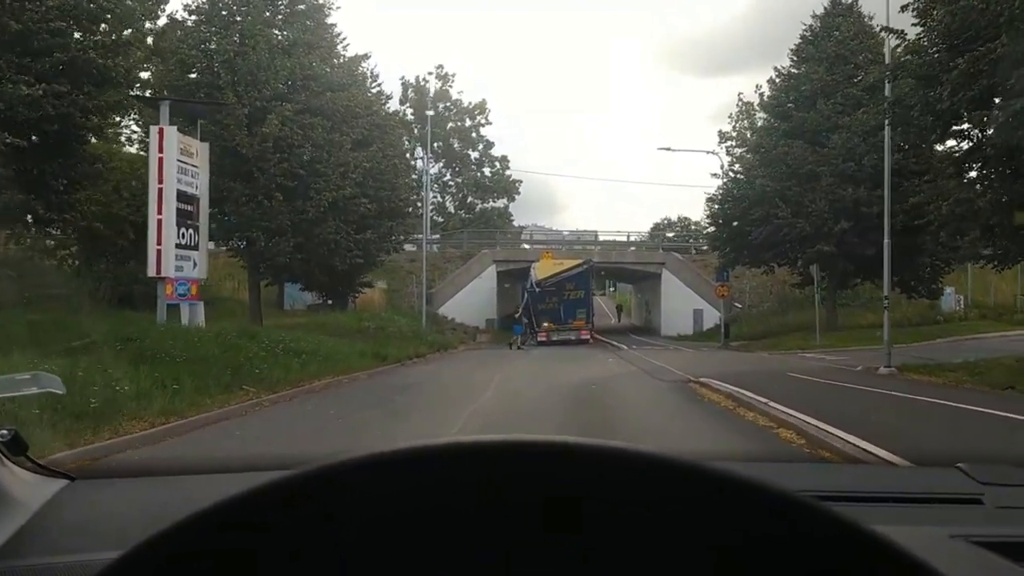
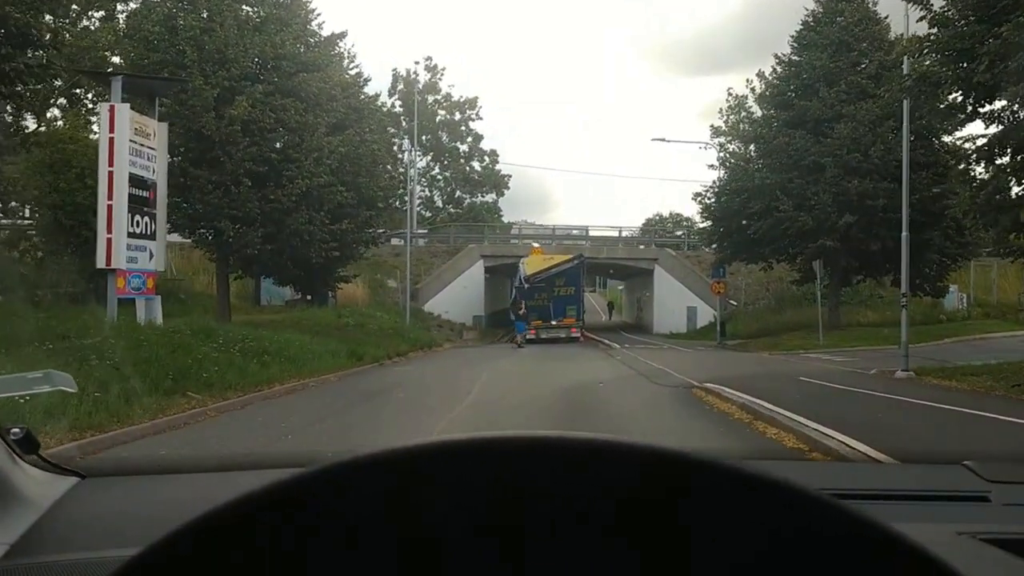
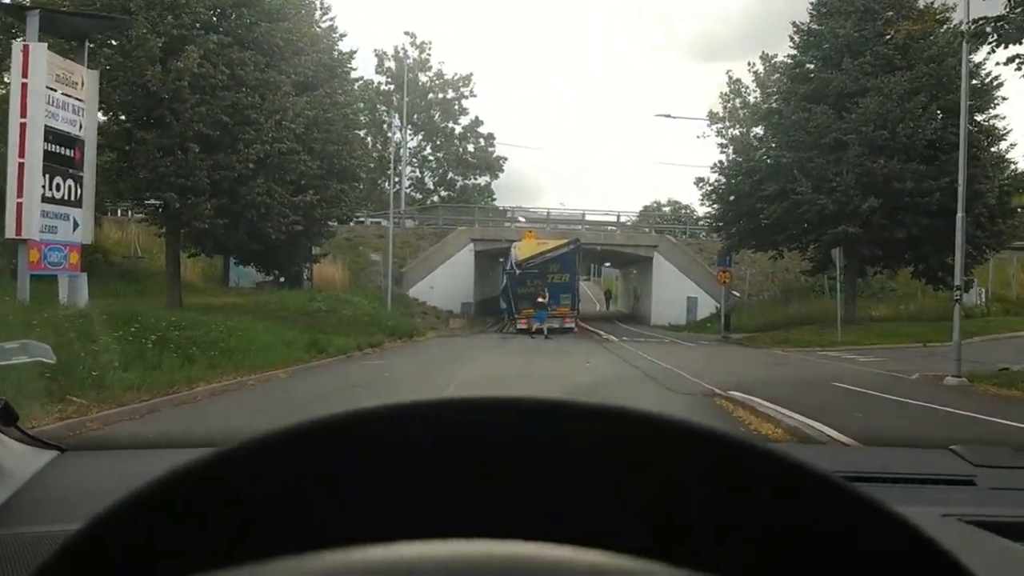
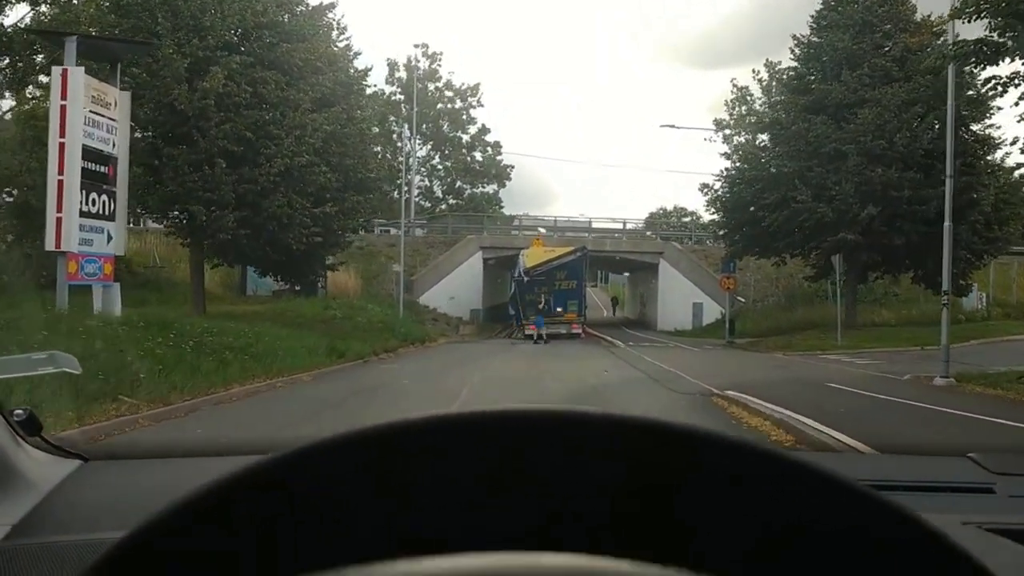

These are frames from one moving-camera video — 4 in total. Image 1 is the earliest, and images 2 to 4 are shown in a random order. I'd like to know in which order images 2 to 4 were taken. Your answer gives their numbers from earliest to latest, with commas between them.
2, 4, 3
